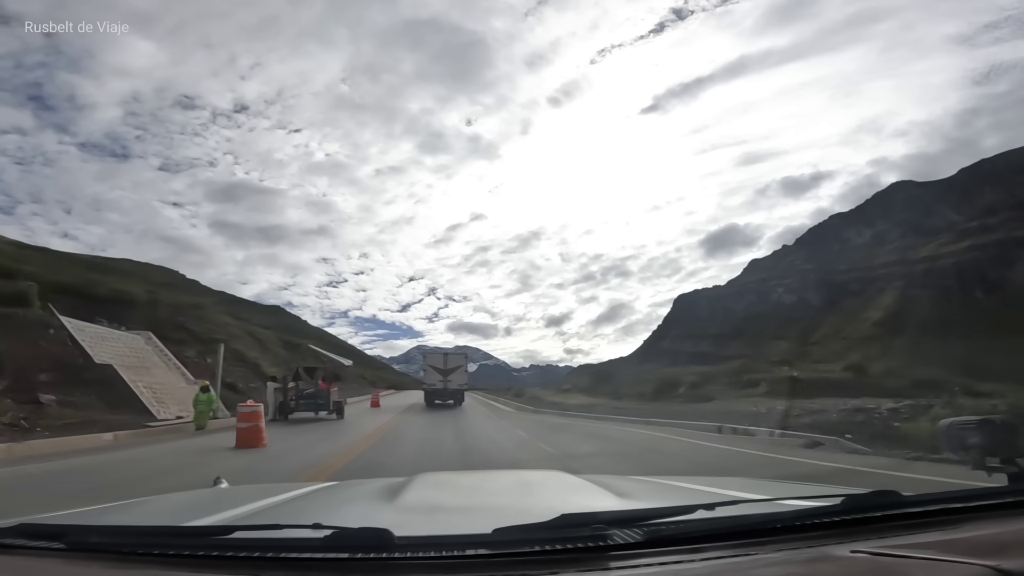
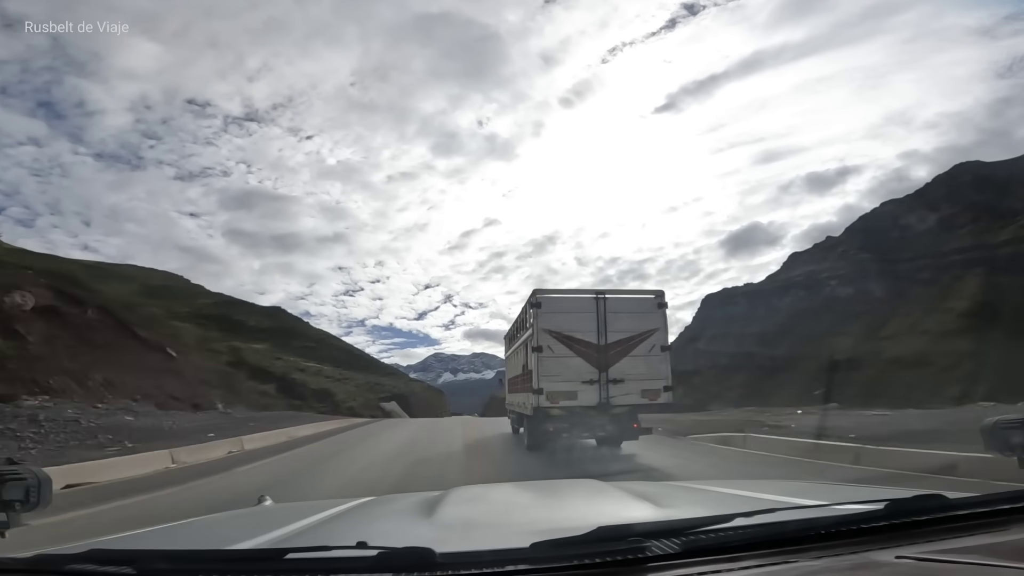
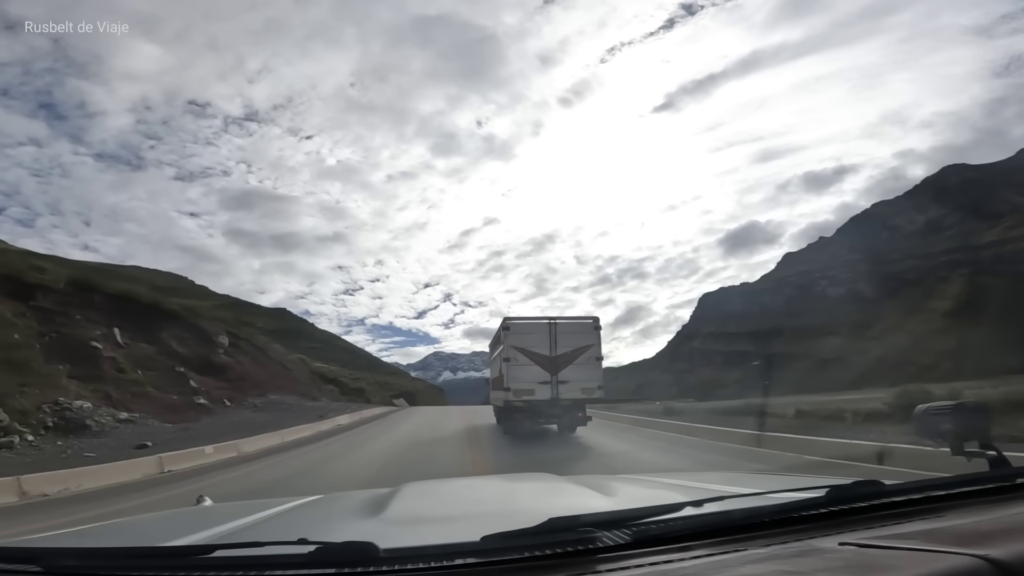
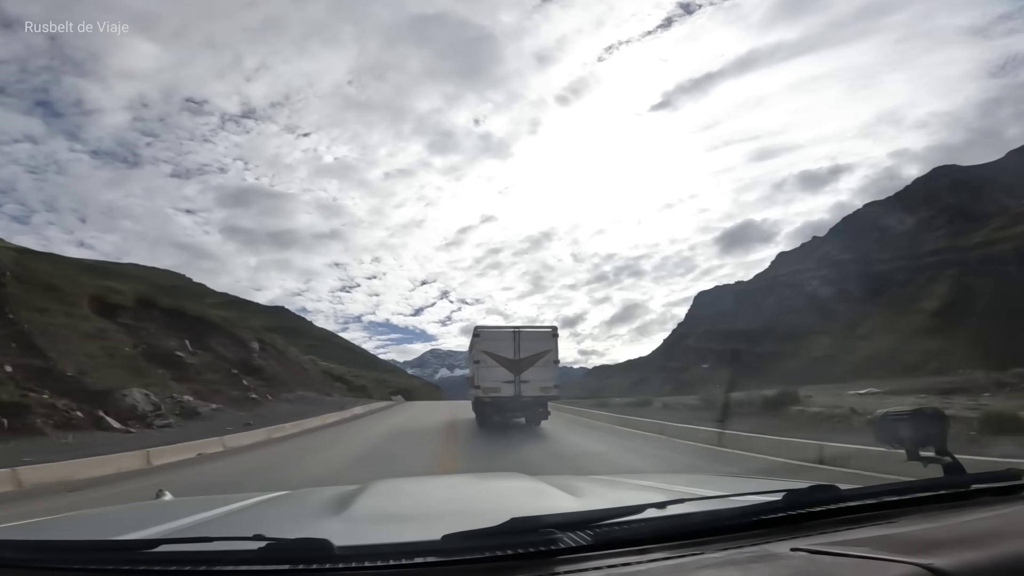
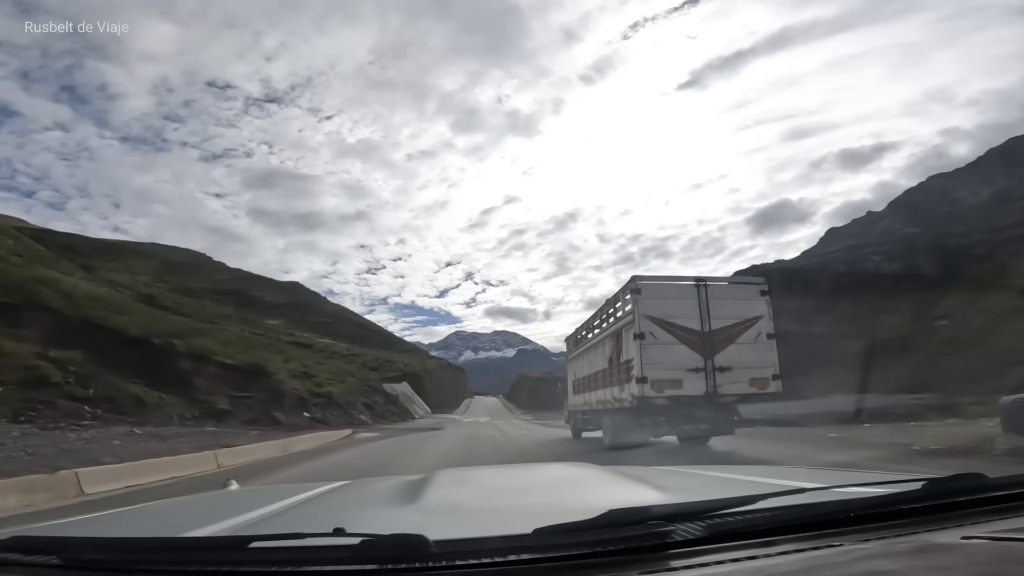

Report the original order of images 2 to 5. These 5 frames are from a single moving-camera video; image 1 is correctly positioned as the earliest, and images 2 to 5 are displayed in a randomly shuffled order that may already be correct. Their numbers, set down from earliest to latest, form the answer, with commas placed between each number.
4, 3, 2, 5
